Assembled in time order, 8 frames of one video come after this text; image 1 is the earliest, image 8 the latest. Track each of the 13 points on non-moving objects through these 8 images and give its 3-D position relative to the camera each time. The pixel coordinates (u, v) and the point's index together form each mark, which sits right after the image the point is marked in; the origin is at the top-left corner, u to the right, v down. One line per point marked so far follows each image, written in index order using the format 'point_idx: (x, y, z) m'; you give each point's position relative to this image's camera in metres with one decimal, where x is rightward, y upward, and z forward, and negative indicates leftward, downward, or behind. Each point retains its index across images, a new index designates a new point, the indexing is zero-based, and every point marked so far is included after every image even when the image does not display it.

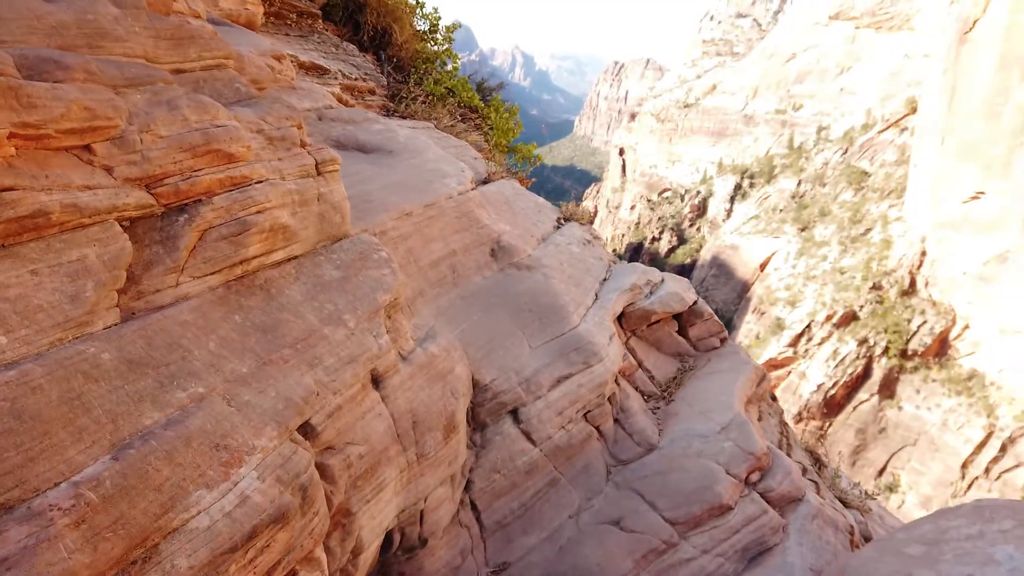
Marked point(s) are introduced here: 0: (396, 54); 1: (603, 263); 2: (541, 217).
0: (-1.8, +3.5, +10.9) m
1: (+0.7, +0.2, +5.7) m
2: (+0.2, +0.5, +6.0) m
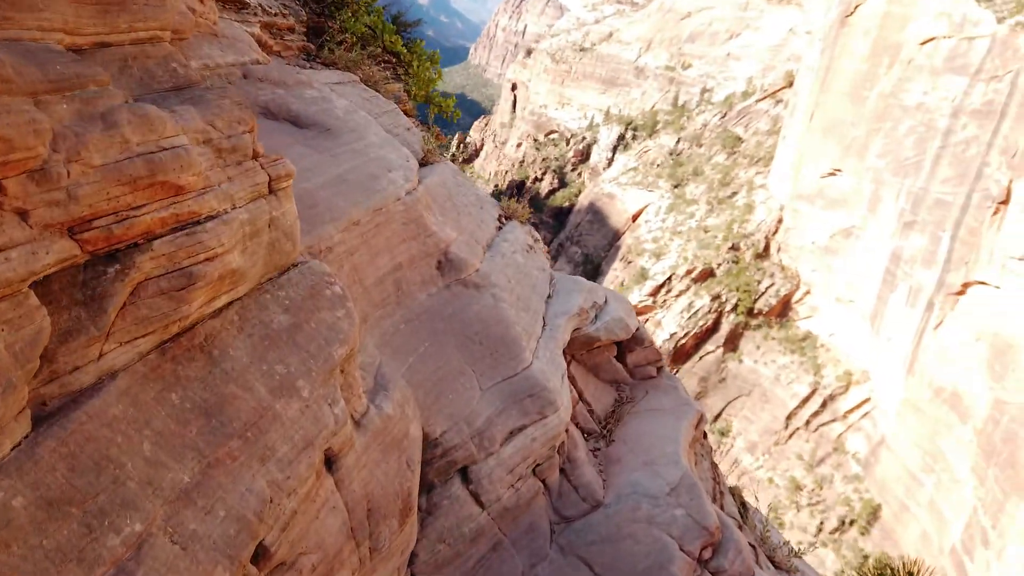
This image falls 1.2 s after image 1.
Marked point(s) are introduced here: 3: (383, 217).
0: (-2.6, +4.1, +9.9) m
1: (+0.2, +0.1, +5.4) m
2: (-0.2, +0.5, +5.6) m
3: (-0.7, +0.4, +4.1) m
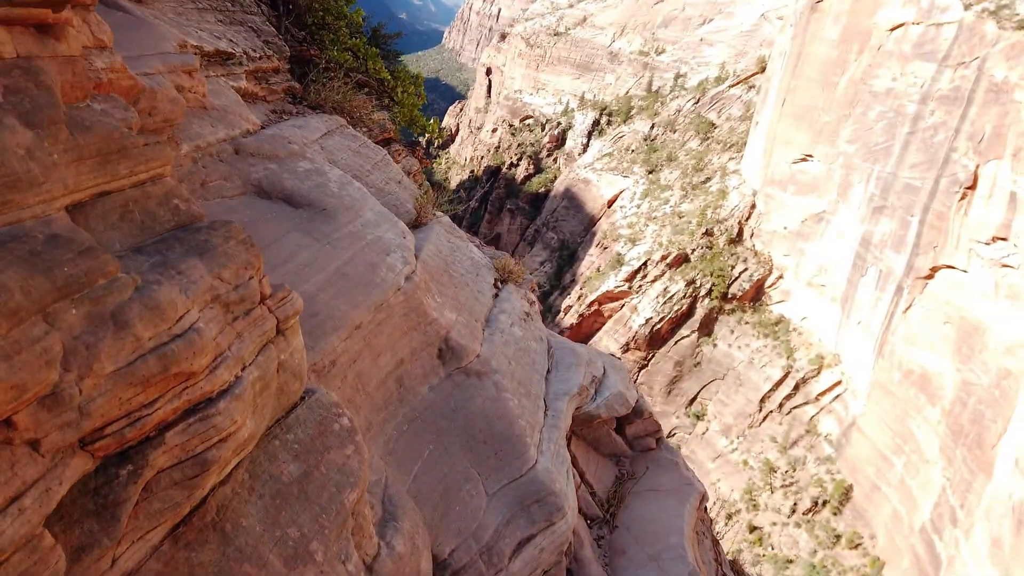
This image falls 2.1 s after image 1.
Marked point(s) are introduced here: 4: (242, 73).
0: (-2.8, +3.7, +9.7) m
1: (+0.2, -0.4, +5.3) m
2: (-0.2, 0.0, +5.5) m
3: (-0.7, -0.1, +4.1) m
4: (-2.3, +1.8, +6.6) m
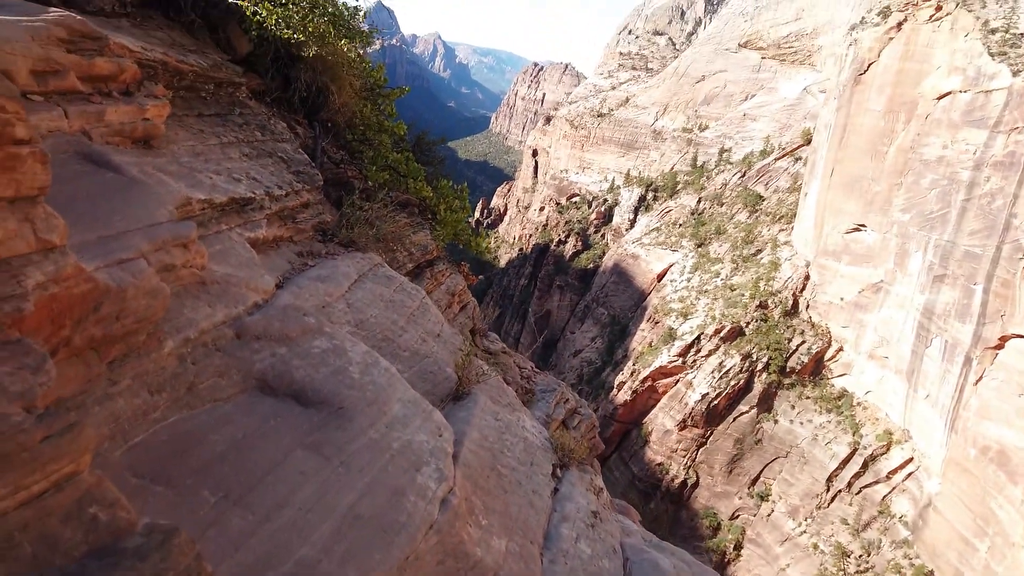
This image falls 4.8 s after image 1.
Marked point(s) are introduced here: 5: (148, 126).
0: (-2.2, +2.0, +9.2) m
1: (+0.6, -1.5, +4.2) m
2: (+0.1, -1.1, +4.5) m
3: (-0.4, -1.1, +3.1) m
4: (-1.9, +0.5, +5.9) m
5: (-2.5, +1.1, +5.3) m
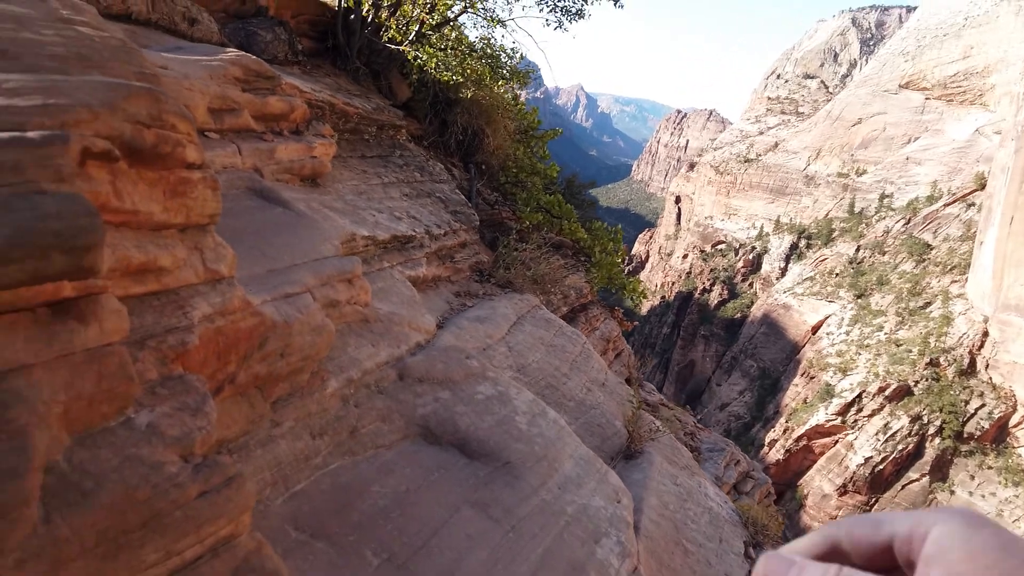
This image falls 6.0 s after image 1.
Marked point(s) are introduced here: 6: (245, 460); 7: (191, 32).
0: (-0.3, +1.5, +9.1) m
1: (+1.4, -1.7, +3.5) m
2: (+1.0, -1.3, +3.9) m
3: (+0.3, -1.3, +2.6) m
4: (-0.7, +0.2, +5.7) m
5: (-1.3, +0.9, +5.3) m
6: (-1.0, -0.6, +2.9) m
7: (-2.3, +1.8, +5.4) m
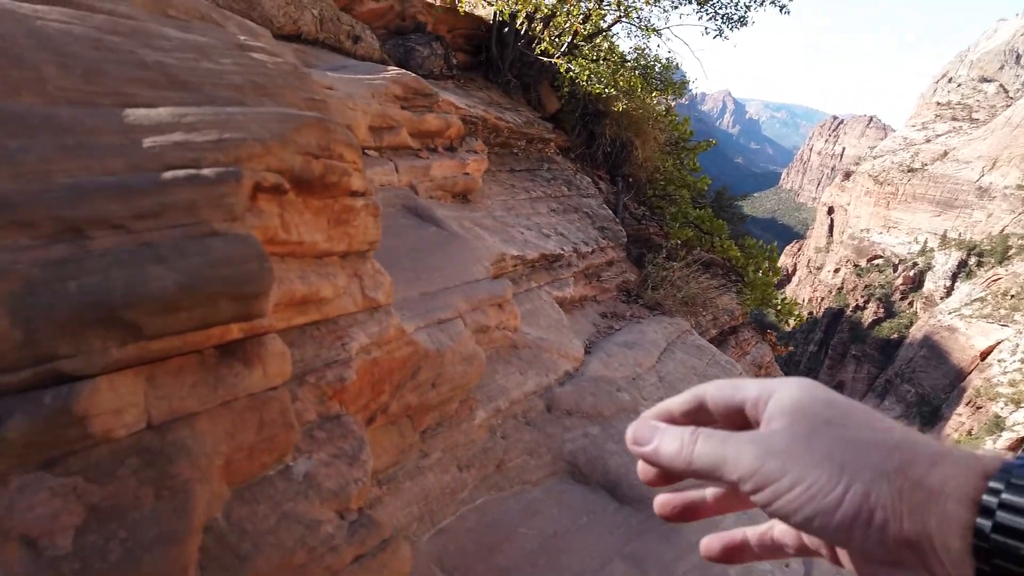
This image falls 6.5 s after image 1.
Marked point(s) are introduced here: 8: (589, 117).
0: (+1.4, +1.3, +8.9) m
1: (+2.0, -1.9, +3.1) m
2: (+1.7, -1.5, +3.4) m
3: (+0.7, -1.4, +2.3) m
4: (+0.4, +0.1, +5.6) m
5: (-0.3, +0.7, +5.3) m
6: (-0.4, -0.7, +2.8) m
7: (-1.1, +1.7, +5.6) m
8: (+0.9, +1.9, +8.6) m
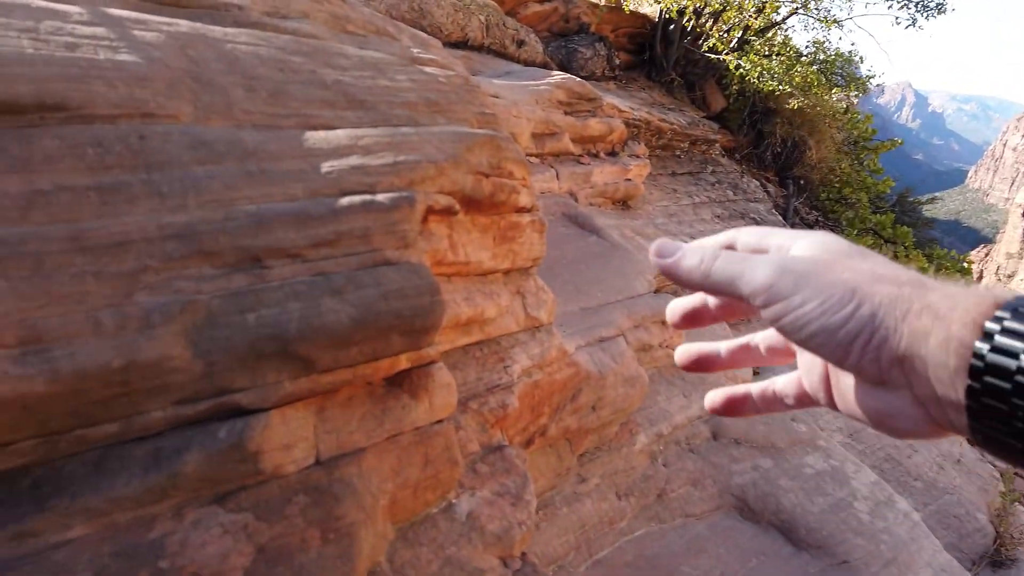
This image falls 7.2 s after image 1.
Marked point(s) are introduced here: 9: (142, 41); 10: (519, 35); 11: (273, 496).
0: (+3.1, +1.2, +8.3) m
1: (+2.6, -2.0, +2.5) m
2: (+2.3, -1.7, +2.9) m
3: (+1.2, -1.5, +2.0) m
4: (+1.5, 0.0, +5.3) m
5: (+0.8, +0.7, +5.1) m
6: (+0.1, -0.8, +2.7) m
7: (0.0, +1.7, +5.6) m
8: (+2.6, +1.8, +8.1) m
9: (-0.8, +0.5, +1.6) m
10: (+0.1, +1.8, +5.6) m
11: (-0.5, -0.4, +1.5) m
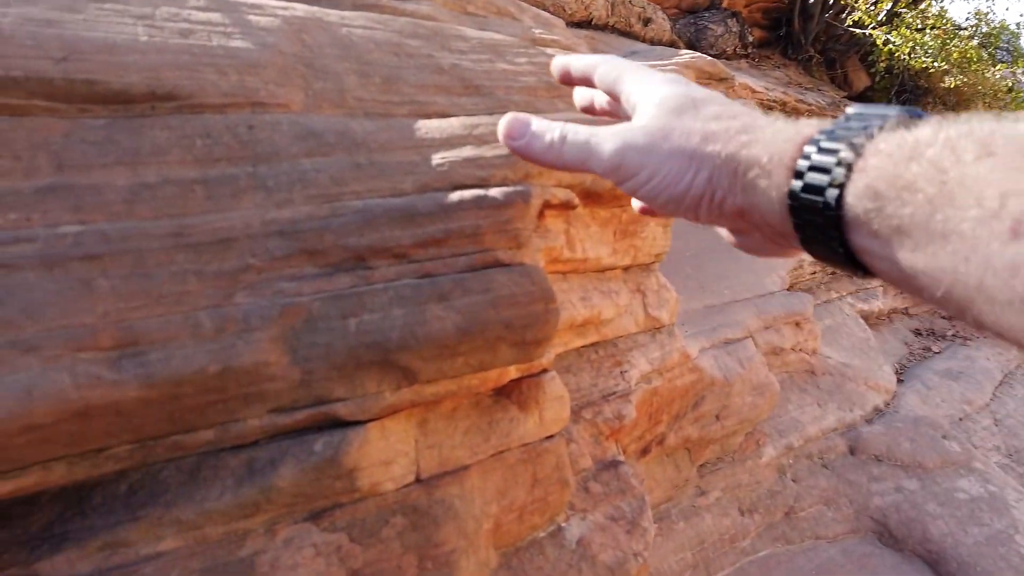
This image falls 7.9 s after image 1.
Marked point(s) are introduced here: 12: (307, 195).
0: (+4.4, +1.3, +7.5) m
1: (+2.8, -2.1, +2.0) m
2: (+2.7, -1.7, +2.4) m
3: (+1.4, -1.6, +1.7) m
4: (+2.3, 0.0, +4.8) m
5: (+1.5, +0.7, +4.8) m
6: (+0.5, -0.8, +2.5) m
7: (+0.9, +1.7, +5.3) m
8: (+3.8, +1.8, +7.4) m
9: (-0.5, +0.5, +1.6) m
10: (+0.9, +1.9, +5.3) m
11: (-0.3, -0.4, +1.4) m
12: (-0.4, +0.2, +1.4) m
